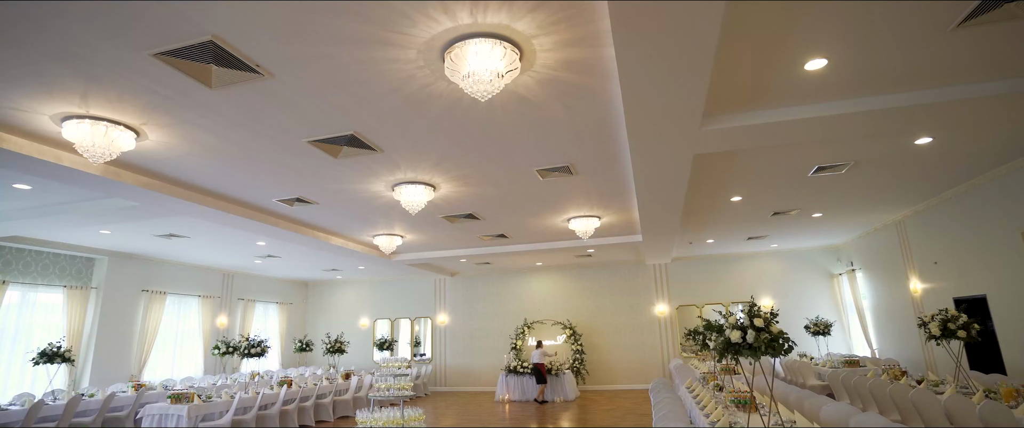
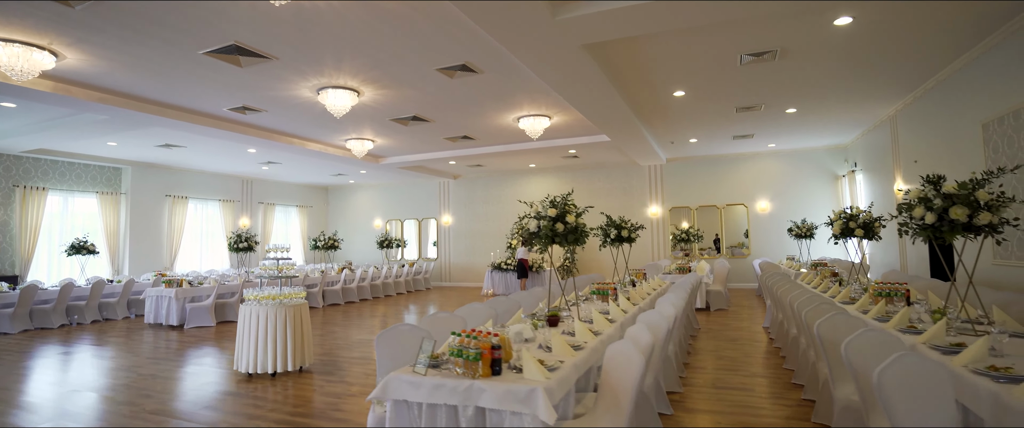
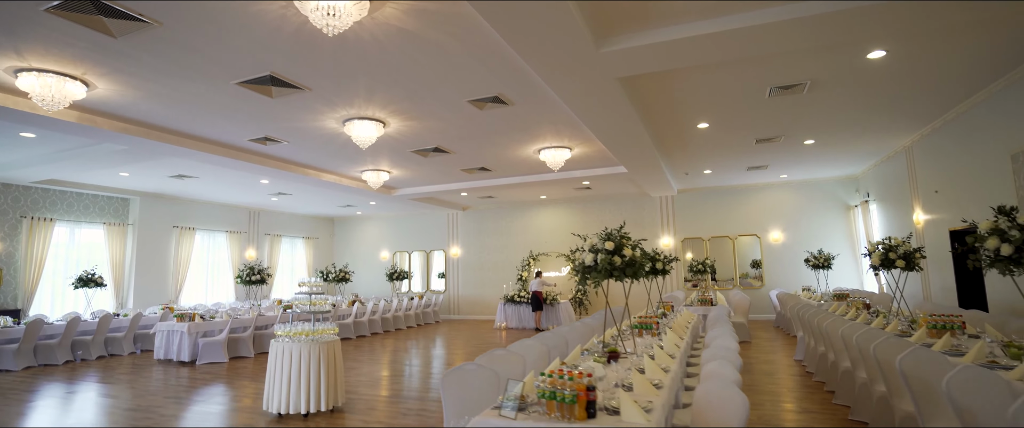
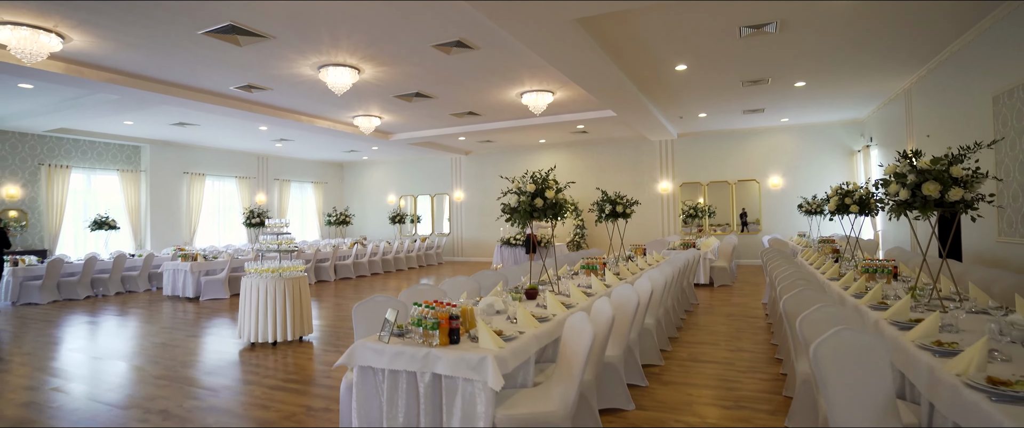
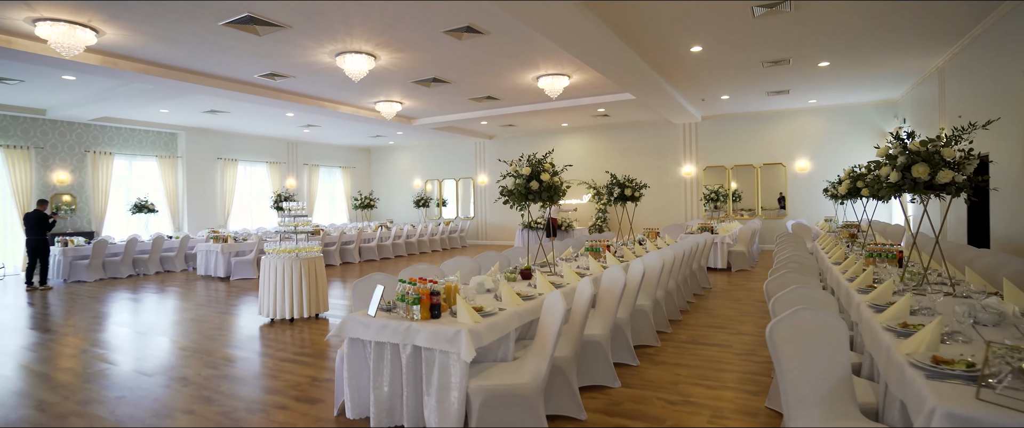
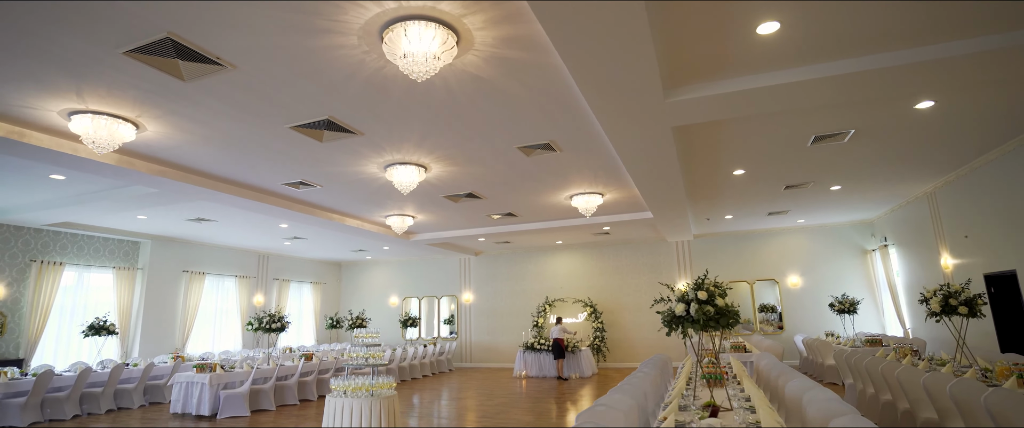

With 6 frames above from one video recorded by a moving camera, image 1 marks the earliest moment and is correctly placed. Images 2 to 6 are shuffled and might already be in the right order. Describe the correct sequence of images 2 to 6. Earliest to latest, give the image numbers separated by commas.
6, 3, 2, 4, 5
